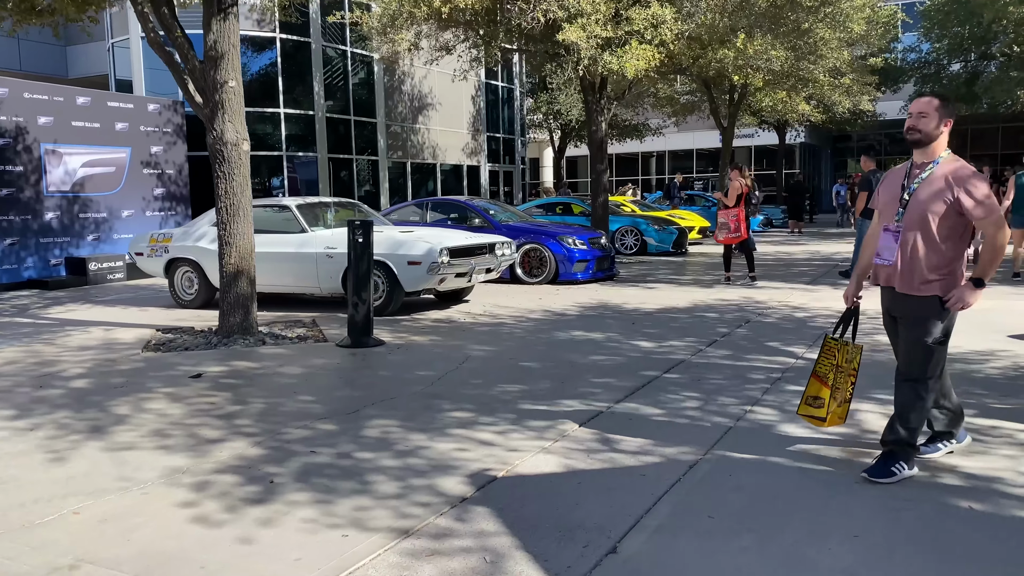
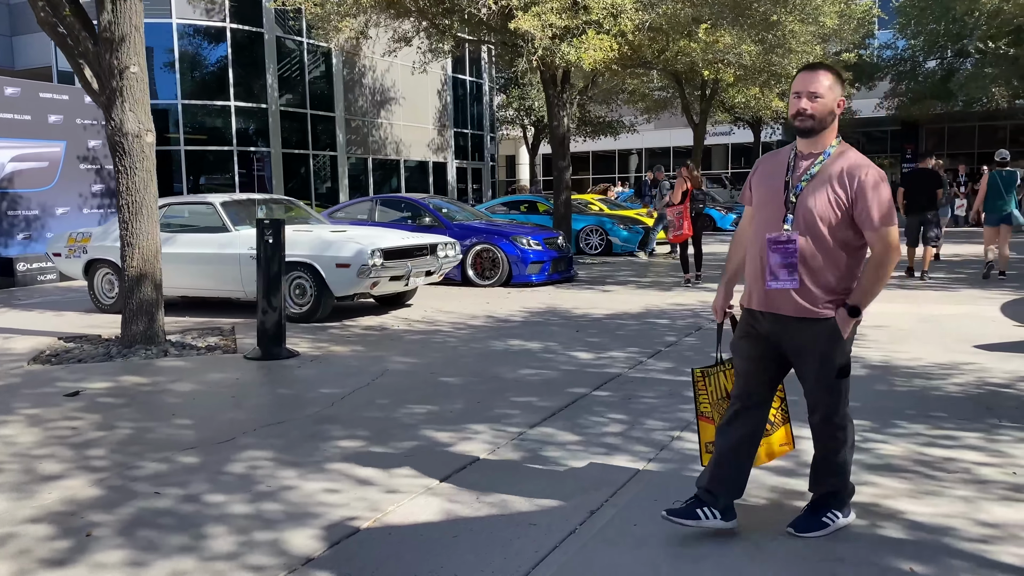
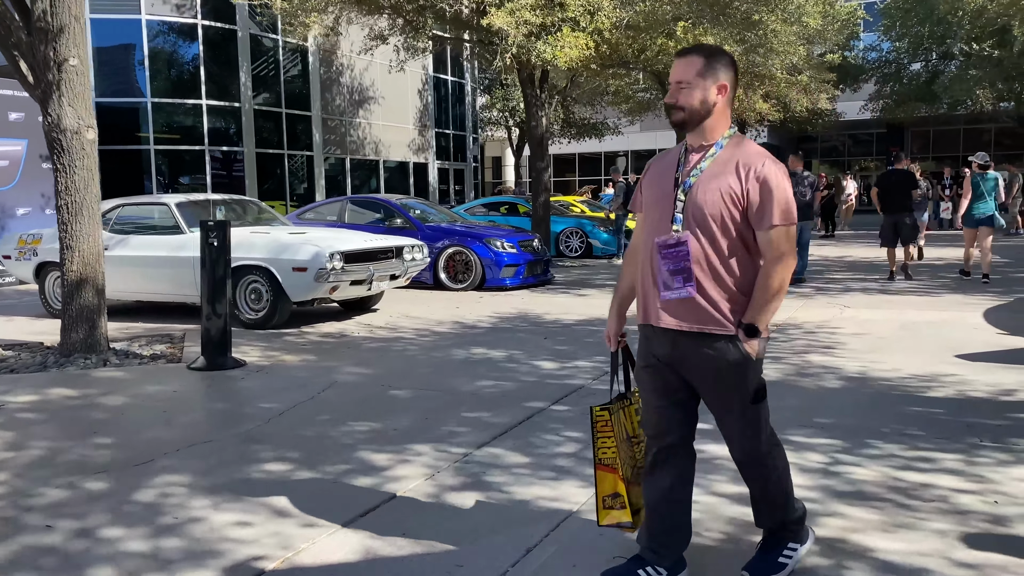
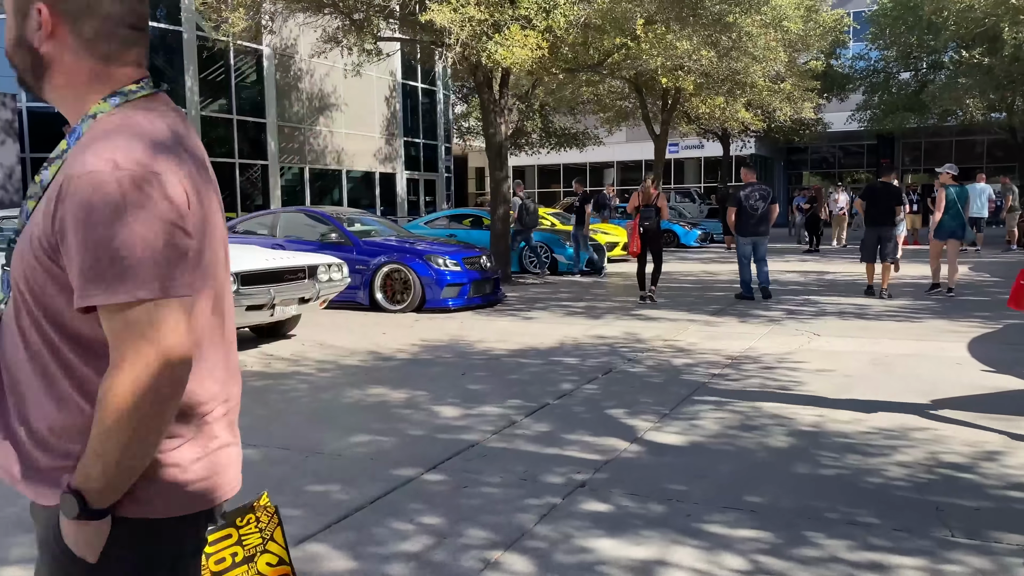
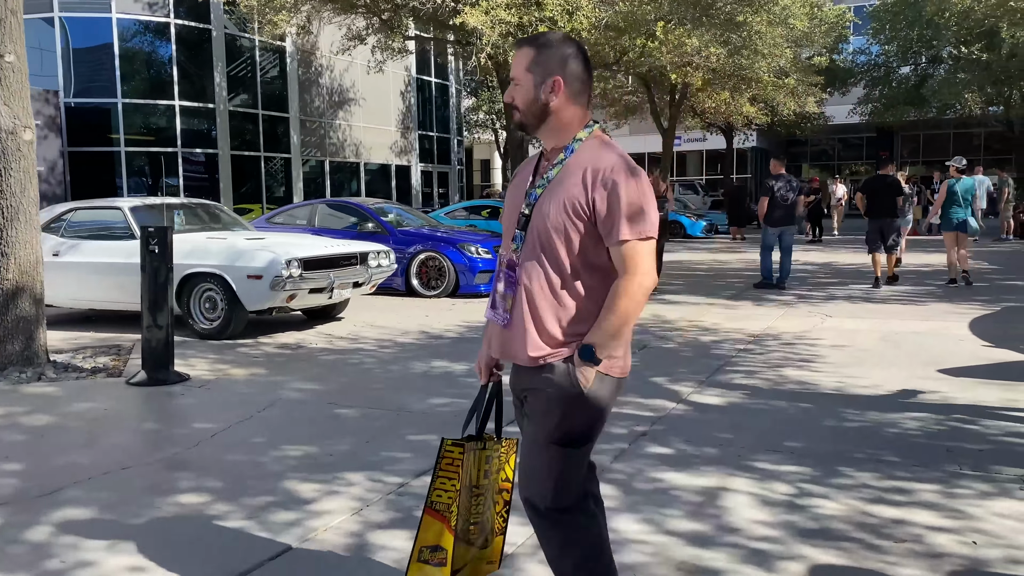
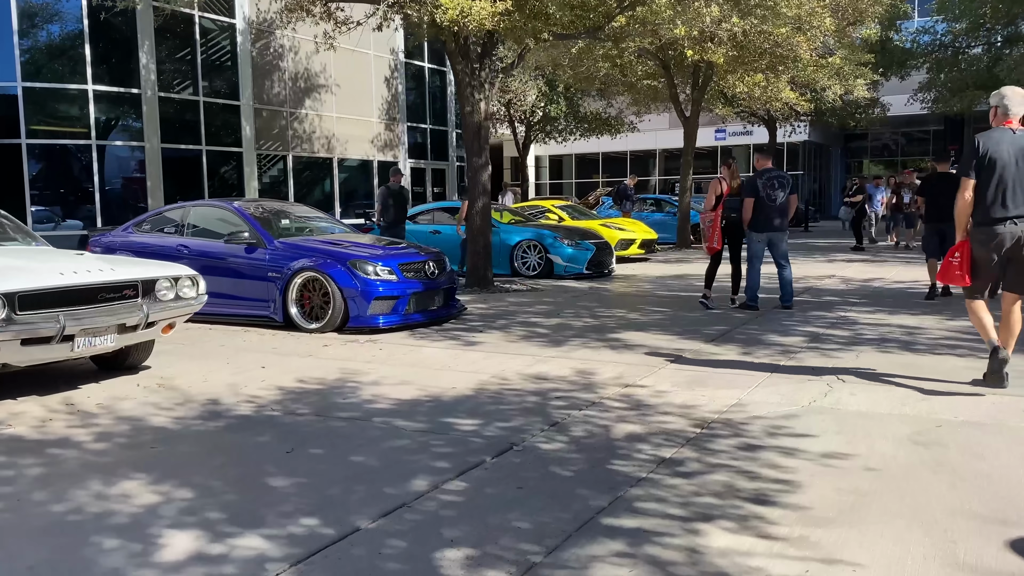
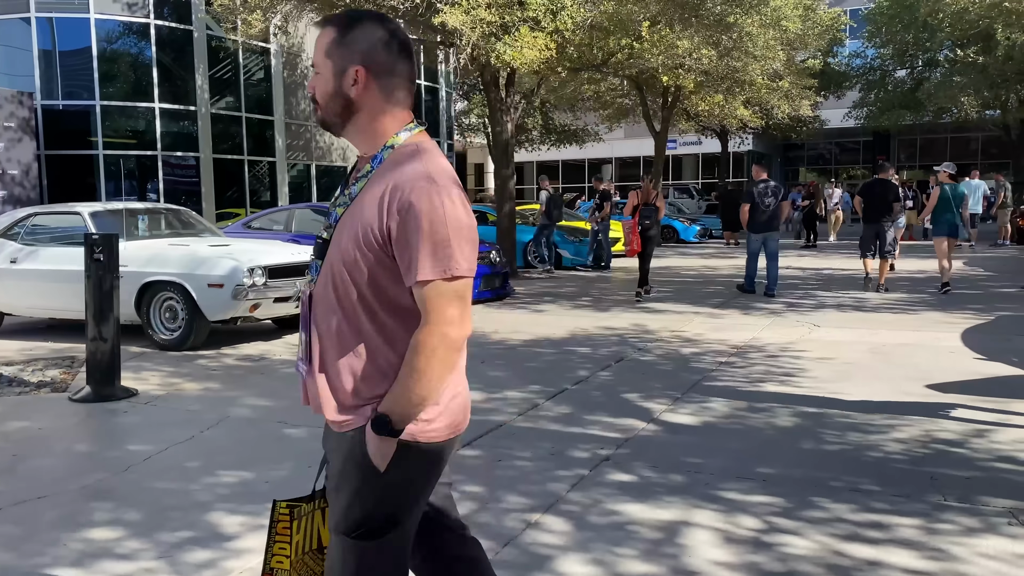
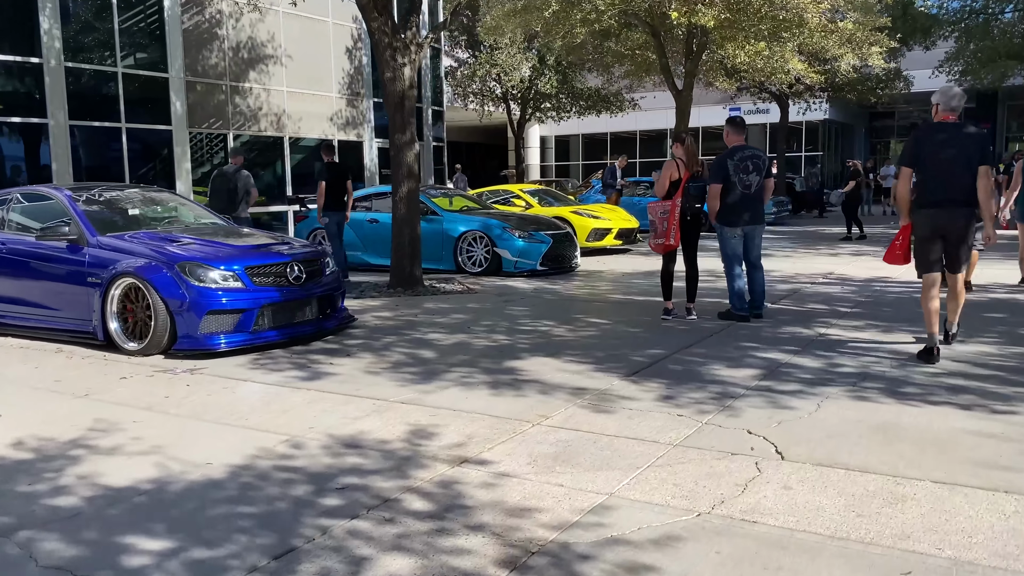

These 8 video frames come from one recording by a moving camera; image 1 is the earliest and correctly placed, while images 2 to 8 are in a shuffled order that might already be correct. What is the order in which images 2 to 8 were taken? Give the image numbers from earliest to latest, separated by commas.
2, 3, 5, 7, 4, 6, 8
